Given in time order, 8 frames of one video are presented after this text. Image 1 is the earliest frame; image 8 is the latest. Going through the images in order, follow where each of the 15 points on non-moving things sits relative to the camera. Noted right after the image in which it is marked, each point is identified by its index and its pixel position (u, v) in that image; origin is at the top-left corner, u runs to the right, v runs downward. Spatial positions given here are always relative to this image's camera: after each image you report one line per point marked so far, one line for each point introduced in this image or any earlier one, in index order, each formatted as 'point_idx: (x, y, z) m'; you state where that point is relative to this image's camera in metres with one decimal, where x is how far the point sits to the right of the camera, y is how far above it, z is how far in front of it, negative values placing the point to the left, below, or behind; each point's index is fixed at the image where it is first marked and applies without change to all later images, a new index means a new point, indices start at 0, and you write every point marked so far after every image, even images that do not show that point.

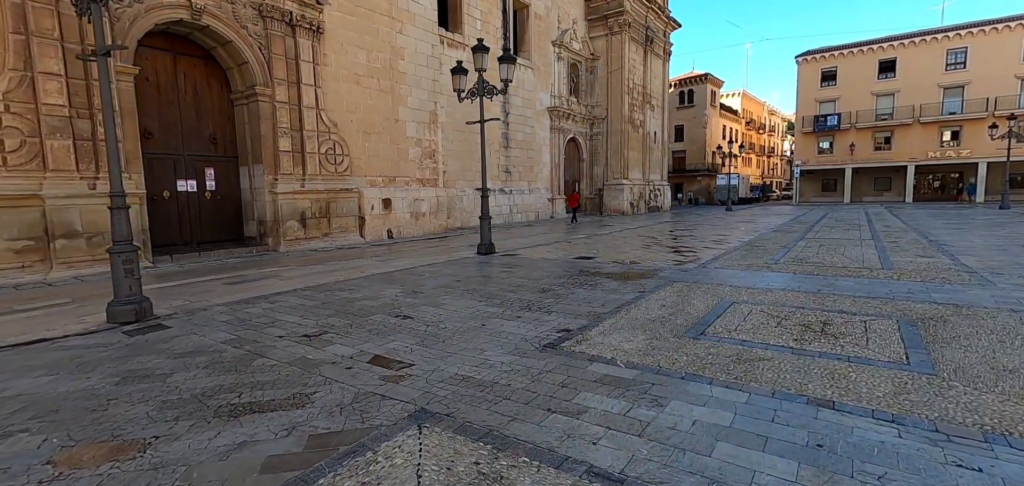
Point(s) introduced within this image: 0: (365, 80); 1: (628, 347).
0: (-3.8, +4.3, +12.7) m
1: (+0.8, -0.7, +3.5) m
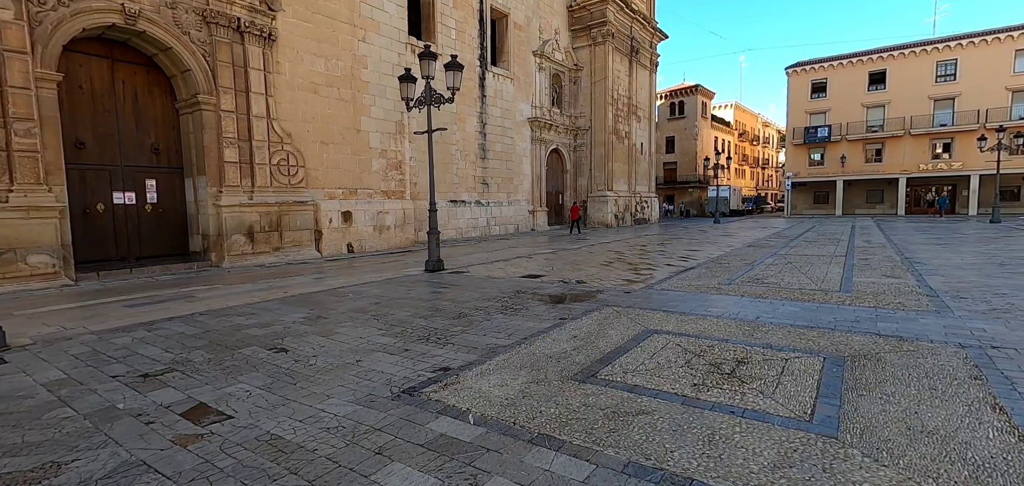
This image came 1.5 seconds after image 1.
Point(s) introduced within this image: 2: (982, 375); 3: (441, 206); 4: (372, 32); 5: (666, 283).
0: (-4.8, +3.9, +12.3) m
1: (-0.1, -0.9, +3.0) m
2: (+3.1, -0.9, +3.2) m
3: (-2.6, +1.4, +18.2) m
4: (-3.9, +5.9, +13.5) m
5: (+2.3, -0.6, +7.2) m
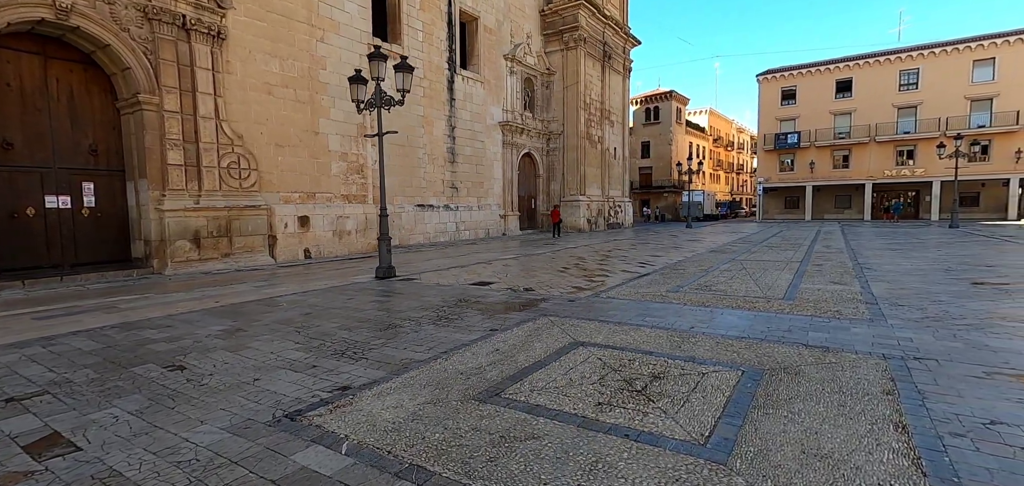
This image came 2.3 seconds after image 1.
0: (-5.8, +3.8, +11.9) m
1: (-0.7, -1.0, +2.8) m
2: (+2.5, -0.9, +3.1) m
3: (-3.8, +1.2, +17.9) m
4: (-4.9, +5.8, +13.2) m
5: (+1.5, -0.7, +7.1) m
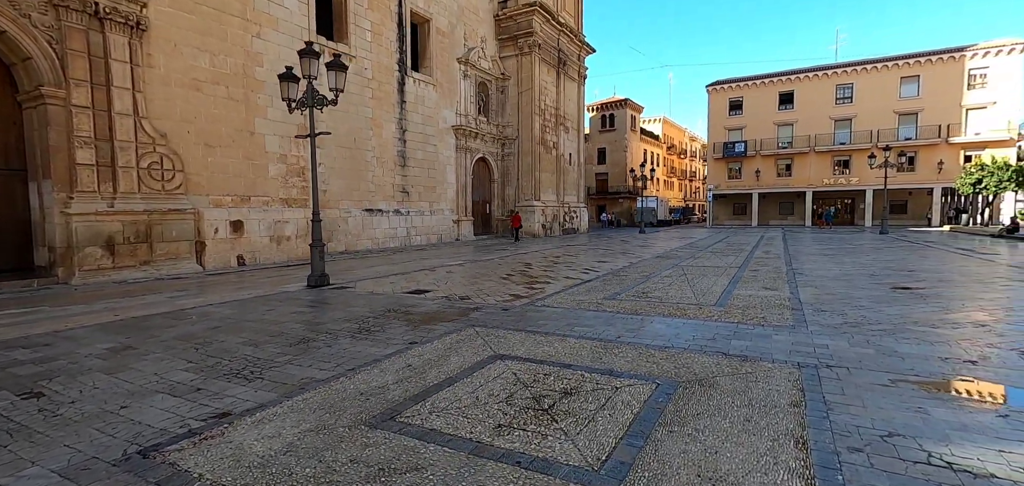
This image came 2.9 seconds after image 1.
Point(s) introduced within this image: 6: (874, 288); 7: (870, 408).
0: (-7.1, +3.6, +11.3) m
1: (-1.3, -1.1, +2.5) m
2: (+1.9, -1.0, +3.1) m
3: (-5.6, +1.0, +17.3) m
4: (-6.4, +5.6, +12.6) m
5: (+0.6, -0.8, +7.0) m
6: (+5.7, -0.7, +7.7) m
7: (+2.2, -1.0, +3.0) m
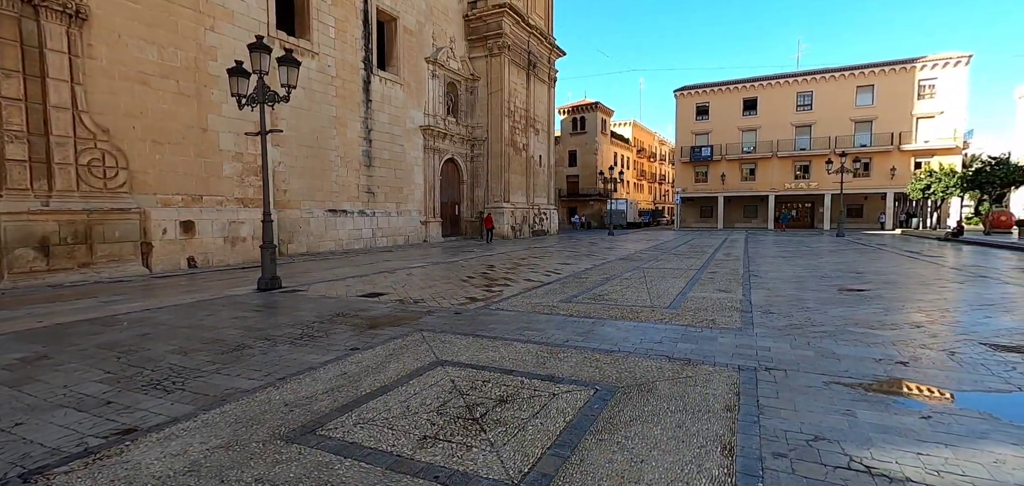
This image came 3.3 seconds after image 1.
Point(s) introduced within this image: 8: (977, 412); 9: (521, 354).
0: (-7.9, +3.6, +10.8) m
1: (-1.7, -1.1, +2.3) m
2: (+1.4, -1.0, +3.1) m
3: (-6.8, +1.0, +16.9) m
4: (-7.3, +5.6, +12.1) m
5: (-0.1, -0.8, +6.9) m
6: (+5.1, -0.8, +7.9) m
7: (+1.8, -1.0, +3.0) m
8: (+2.9, -1.0, +3.0) m
9: (+0.1, -1.0, +4.2) m
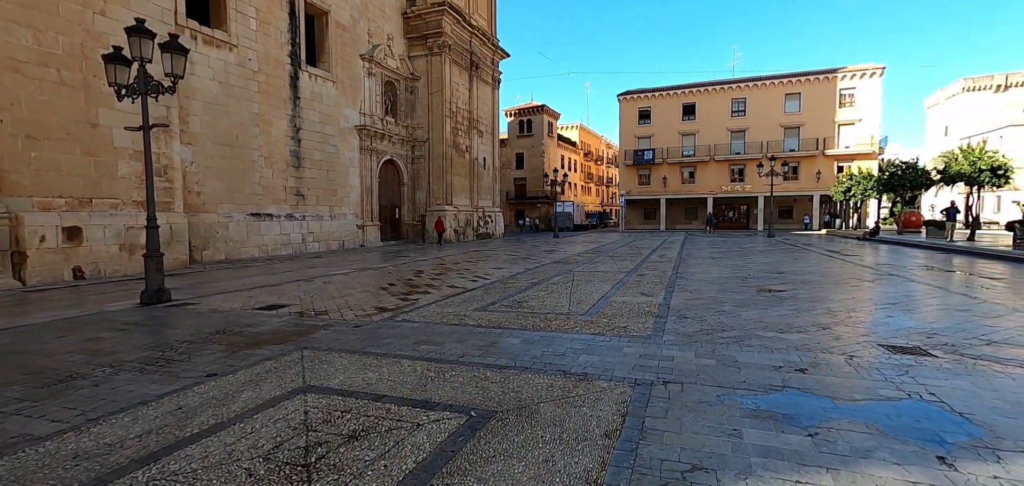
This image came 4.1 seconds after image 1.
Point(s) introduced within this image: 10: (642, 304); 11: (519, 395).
0: (-9.5, +3.4, +9.5) m
1: (-2.4, -1.1, +1.7) m
2: (+0.6, -1.1, +2.8) m
3: (-8.9, +0.8, +15.8) m
4: (-9.0, +5.4, +11.0) m
5: (-1.3, -0.9, +6.4) m
6: (+3.8, -0.8, +7.9) m
7: (+1.0, -1.1, +2.7) m
8: (+2.1, -1.1, +2.8) m
9: (-0.8, -1.0, +3.8) m
10: (+1.8, -0.9, +6.8) m
11: (+0.1, -1.0, +3.3) m
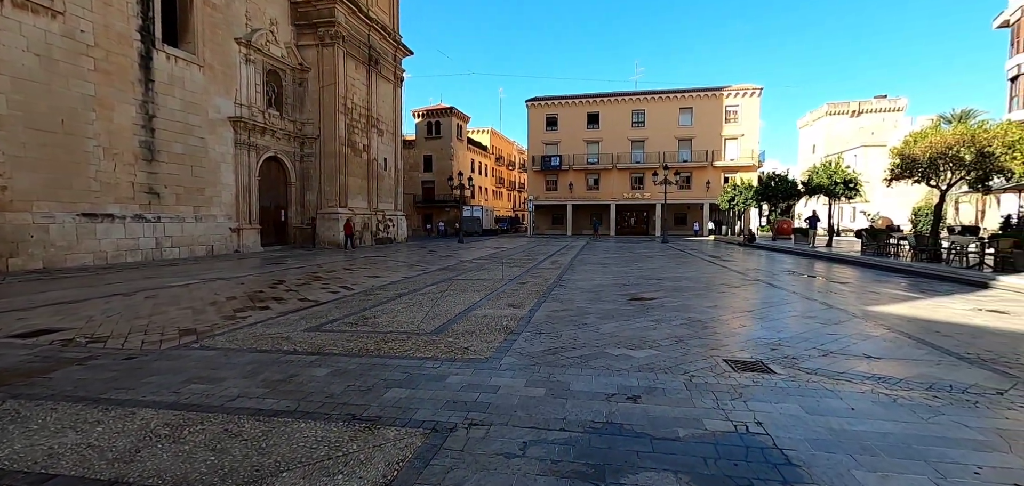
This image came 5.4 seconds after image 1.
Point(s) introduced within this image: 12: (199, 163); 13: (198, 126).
0: (-11.7, +3.3, +7.0) m
1: (-3.4, -1.2, +0.5) m
2: (-0.6, -1.1, +2.0) m
3: (-12.3, +0.6, +13.2) m
4: (-11.5, +5.3, +8.6) m
5: (-3.1, -1.0, +5.3) m
6: (+1.6, -0.9, +7.6) m
7: (-0.3, -1.1, +2.0) m
8: (+0.8, -1.1, +2.4) m
9: (-2.2, -1.1, +2.8) m
10: (-0.1, -1.0, +6.3) m
11: (-1.3, -1.1, +2.5) m
12: (-11.6, +3.0, +17.9) m
13: (-11.6, +4.3, +18.0) m
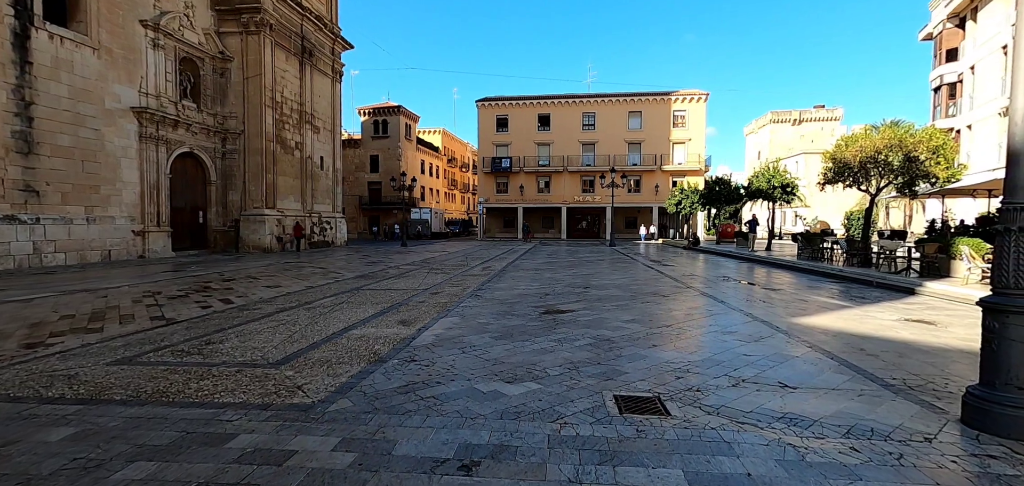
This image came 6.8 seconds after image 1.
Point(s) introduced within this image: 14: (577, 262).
0: (-13.0, +3.2, +5.1) m
1: (-4.2, -1.2, -0.8) m
2: (-1.6, -1.2, +1.0) m
3: (-14.1, +0.5, +11.2) m
4: (-12.9, +5.2, +6.7) m
5: (-4.3, -1.1, +4.1) m
6: (+0.2, -1.0, +6.8) m
7: (-1.2, -1.2, +1.1) m
8: (-0.2, -1.2, +1.5) m
9: (-3.2, -1.2, +1.6) m
10: (-1.4, -1.0, +5.3) m
11: (-2.3, -1.2, +1.4) m
12: (-13.9, +2.8, +16.0) m
13: (-13.9, +4.2, +16.0) m
14: (+2.4, -0.7, +18.4) m
